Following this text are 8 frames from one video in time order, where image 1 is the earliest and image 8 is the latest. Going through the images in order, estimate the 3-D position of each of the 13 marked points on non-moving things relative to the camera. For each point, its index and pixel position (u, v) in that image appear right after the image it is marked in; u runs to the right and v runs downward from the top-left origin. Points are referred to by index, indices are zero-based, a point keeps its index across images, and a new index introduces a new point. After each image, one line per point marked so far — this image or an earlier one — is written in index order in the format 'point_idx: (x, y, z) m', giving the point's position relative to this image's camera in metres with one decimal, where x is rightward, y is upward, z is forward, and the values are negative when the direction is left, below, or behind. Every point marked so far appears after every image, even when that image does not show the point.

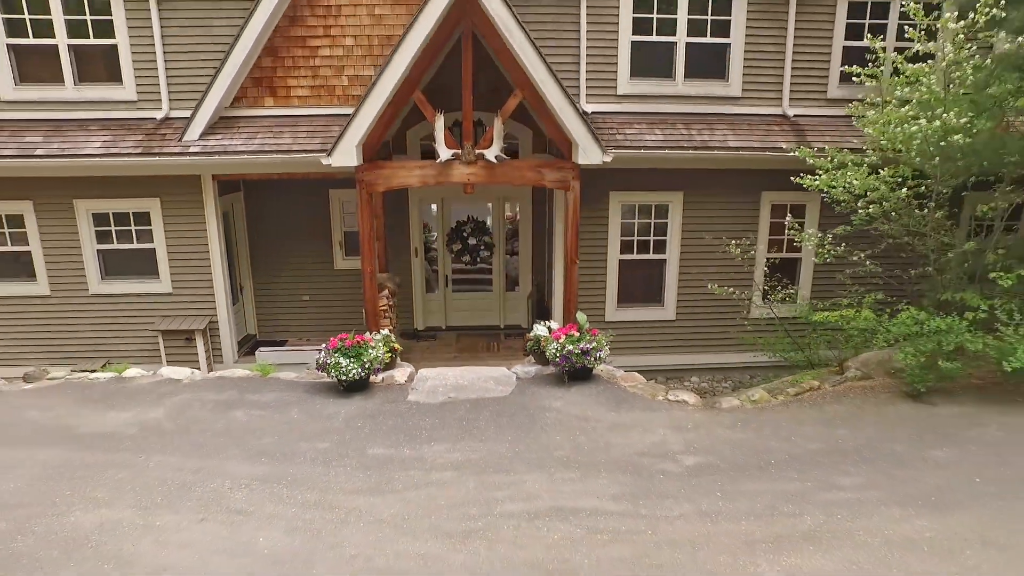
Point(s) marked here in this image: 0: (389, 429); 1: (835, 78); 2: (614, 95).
0: (-0.9, -1.1, +4.8) m
1: (+3.9, +2.5, +7.6) m
2: (+1.2, +2.3, +7.5) m
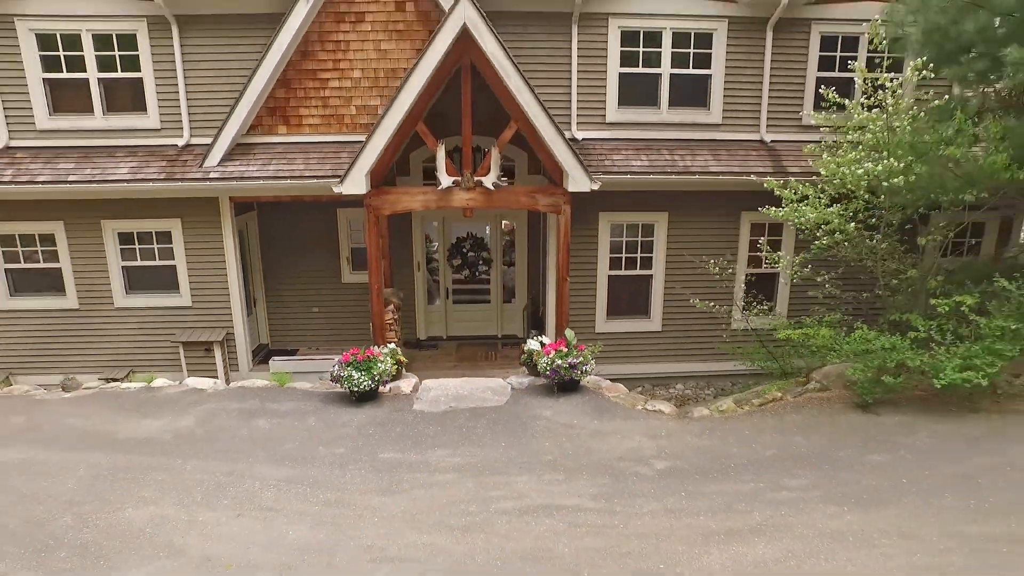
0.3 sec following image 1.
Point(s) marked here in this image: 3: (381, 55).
0: (-1.0, -1.2, +5.3) m
1: (+3.8, +2.3, +8.2) m
2: (+1.1, +2.1, +8.0) m
3: (-1.6, +2.8, +7.7) m
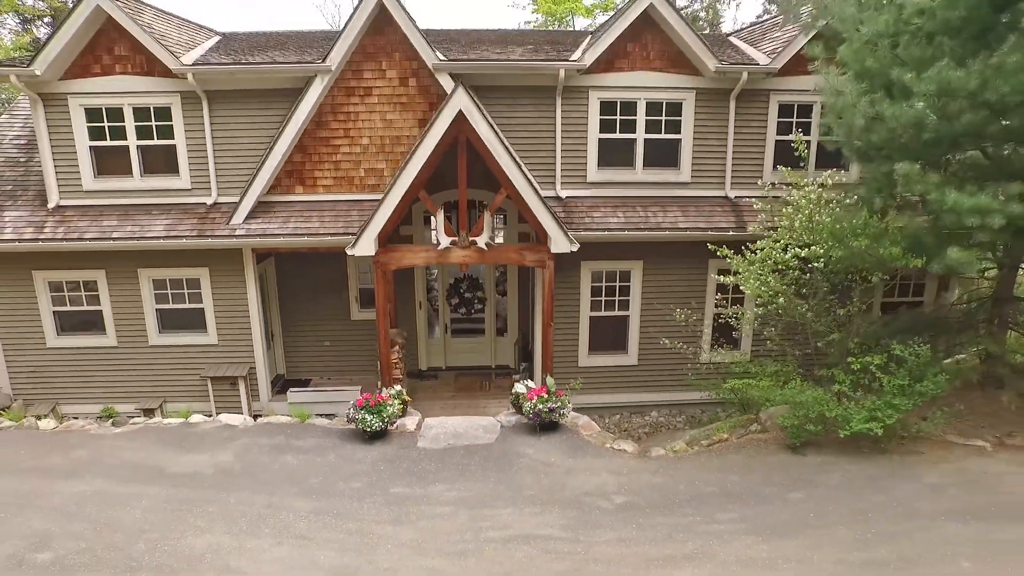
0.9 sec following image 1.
0: (-1.1, -1.8, +6.4) m
1: (+3.7, +1.7, +9.2) m
2: (+1.0, +1.5, +9.0) m
3: (-1.7, +2.2, +8.7) m
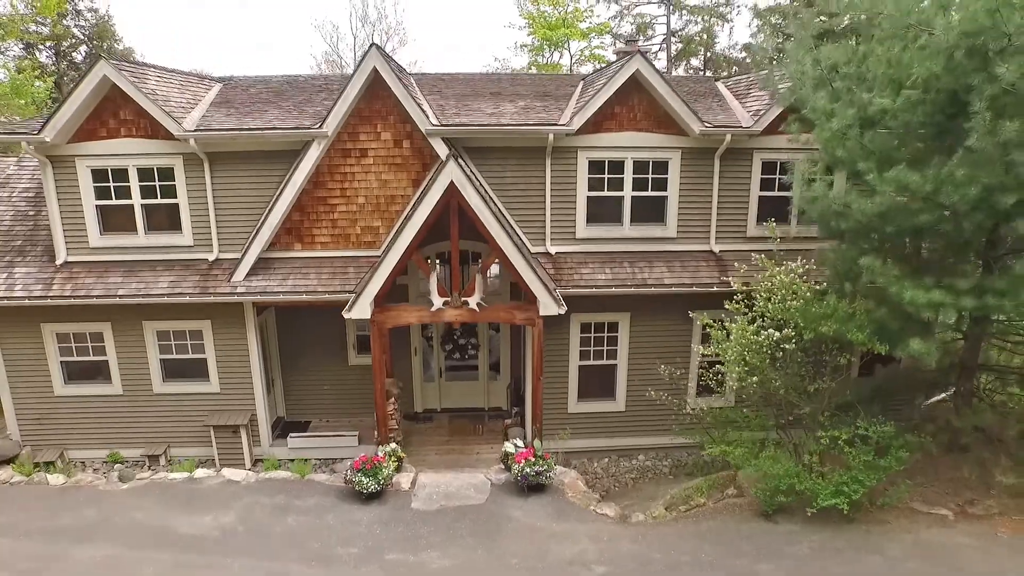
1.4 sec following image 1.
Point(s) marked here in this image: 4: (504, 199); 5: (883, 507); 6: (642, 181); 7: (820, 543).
0: (-1.2, -2.6, +6.7) m
1: (+3.6, +1.0, +9.5) m
2: (+0.9, +0.7, +9.4) m
3: (-1.8, +1.5, +9.1) m
4: (-0.1, +1.3, +9.2) m
5: (+3.8, -2.2, +6.5) m
6: (+1.9, +1.6, +9.4) m
7: (+2.9, -2.4, +6.0) m
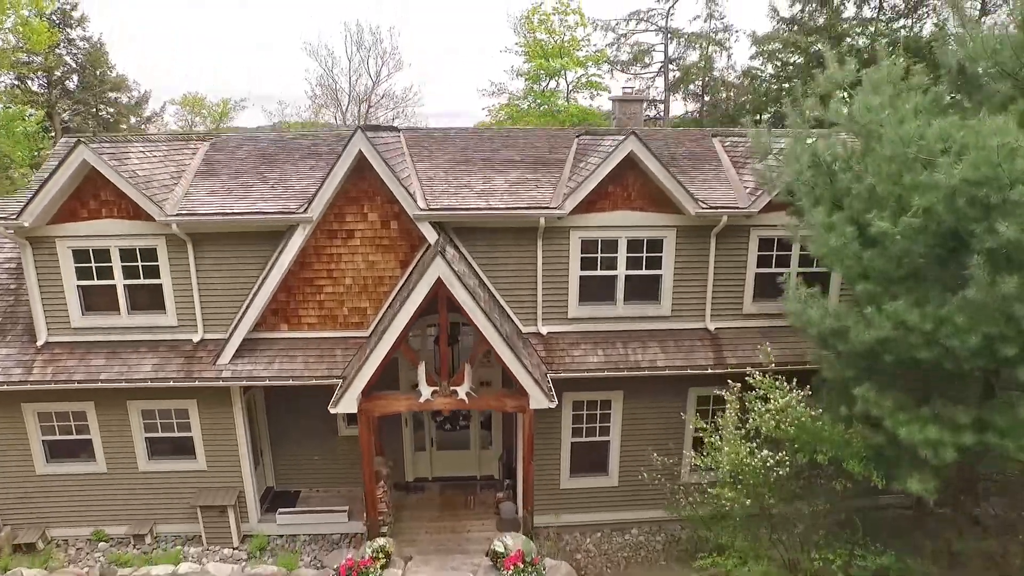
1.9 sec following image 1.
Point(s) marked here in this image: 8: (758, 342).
0: (-1.3, -3.8, +6.5) m
1: (+3.4, -0.2, +9.3) m
2: (+0.8, -0.4, +9.2) m
3: (-2.0, +0.3, +8.9) m
4: (-0.2, +0.1, +9.0) m
5: (+3.7, -3.4, +6.3) m
6: (+1.8, +0.4, +9.2) m
7: (+2.8, -3.6, +5.9) m
8: (+3.6, -0.8, +9.3) m
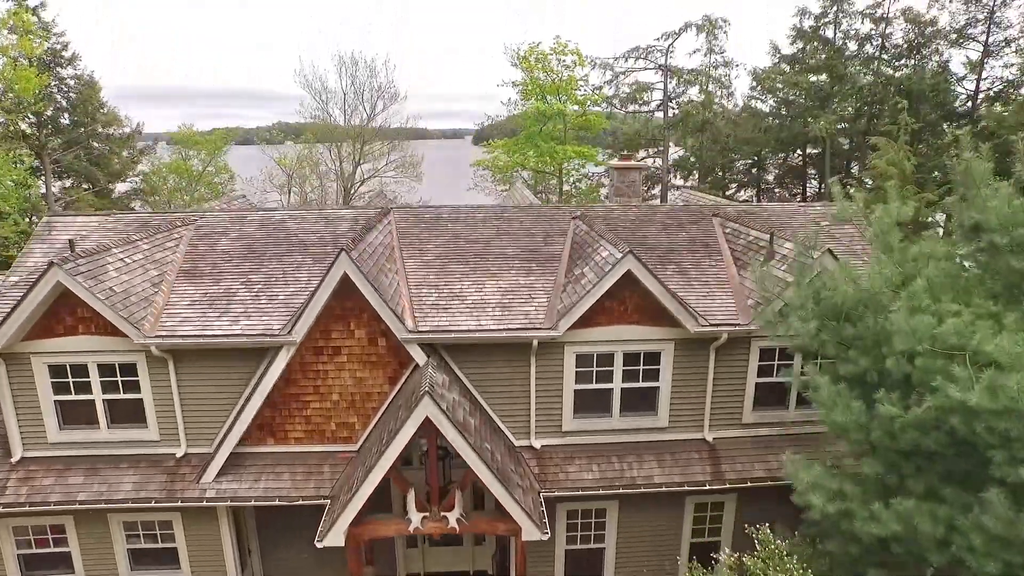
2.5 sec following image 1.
0: (-1.4, -5.3, +6.3) m
1: (+3.3, -1.7, +9.0) m
2: (+0.7, -2.0, +8.9) m
3: (-2.1, -1.2, +8.6) m
4: (-0.3, -1.4, +8.7) m
5: (+3.6, -5.0, +6.1) m
6: (+1.7, -1.1, +8.9) m
7: (+2.7, -5.2, +5.6) m
8: (+3.5, -2.3, +9.0) m
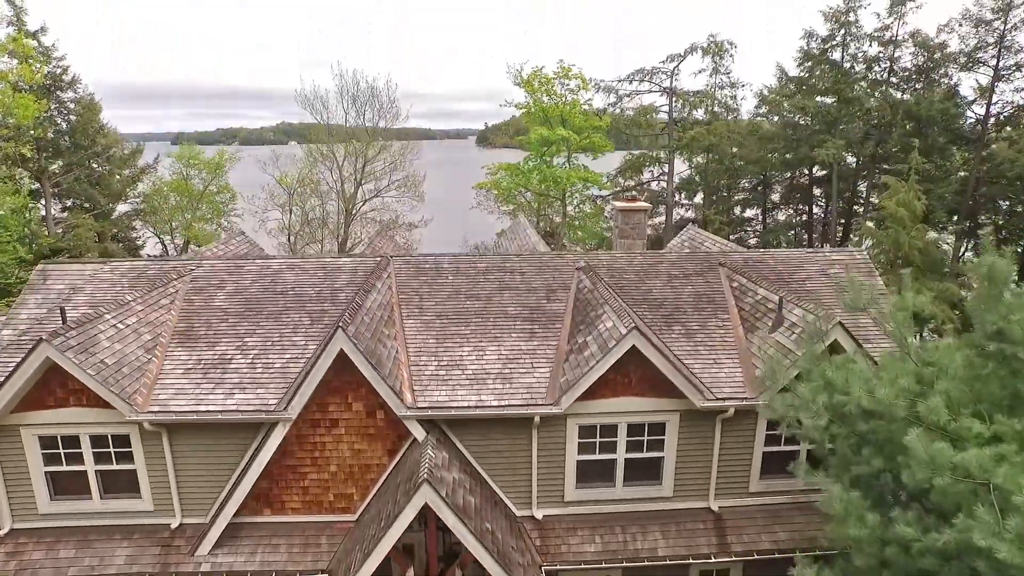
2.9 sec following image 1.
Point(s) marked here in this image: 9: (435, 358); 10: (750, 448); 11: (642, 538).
0: (-1.5, -6.3, +6.1) m
1: (+3.3, -2.7, +8.8) m
2: (+0.7, -2.9, +8.7) m
3: (-2.1, -2.2, +8.4) m
4: (-0.3, -2.4, +8.5) m
5: (+3.6, -5.9, +5.9) m
6: (+1.7, -2.1, +8.7) m
7: (+2.7, -6.1, +5.4) m
8: (+3.5, -3.3, +8.8) m
9: (-1.1, -0.9, +8.7) m
10: (+3.3, -2.2, +8.7) m
11: (+1.7, -3.4, +8.5) m
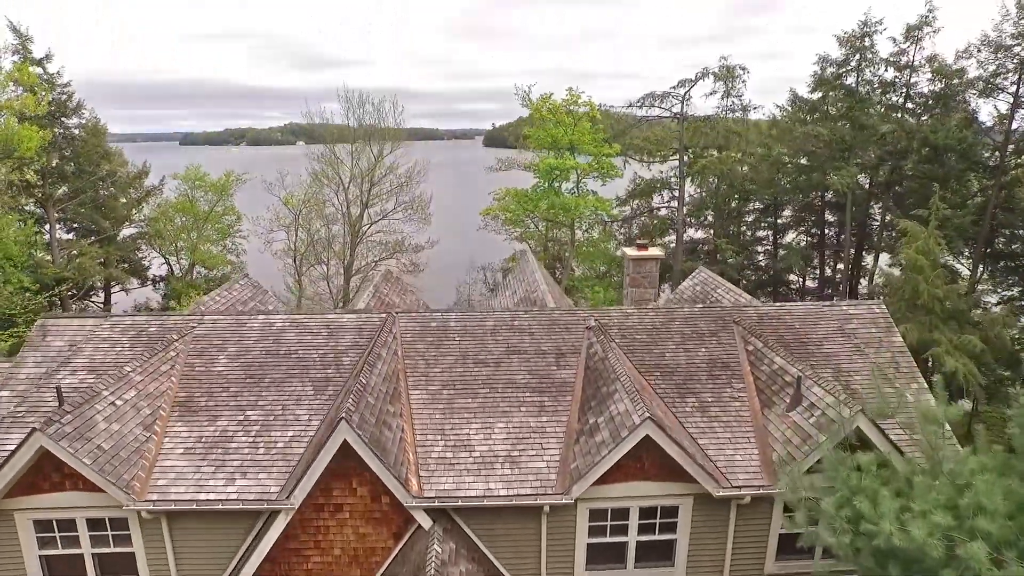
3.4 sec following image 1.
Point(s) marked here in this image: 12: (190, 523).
0: (-1.4, -7.3, +5.9) m
1: (+3.5, -3.7, +8.5) m
2: (+0.8, -3.9, +8.4) m
3: (-2.0, -3.2, +8.1) m
4: (-0.2, -3.4, +8.2) m
5: (+3.6, -7.0, +5.6) m
6: (+1.8, -3.1, +8.4) m
7: (+2.7, -7.2, +5.2) m
8: (+3.6, -4.3, +8.5) m
9: (-0.9, -2.0, +8.5) m
10: (+3.4, -3.2, +8.4) m
11: (+1.8, -4.4, +8.3) m
12: (-4.1, -3.0, +8.0) m
